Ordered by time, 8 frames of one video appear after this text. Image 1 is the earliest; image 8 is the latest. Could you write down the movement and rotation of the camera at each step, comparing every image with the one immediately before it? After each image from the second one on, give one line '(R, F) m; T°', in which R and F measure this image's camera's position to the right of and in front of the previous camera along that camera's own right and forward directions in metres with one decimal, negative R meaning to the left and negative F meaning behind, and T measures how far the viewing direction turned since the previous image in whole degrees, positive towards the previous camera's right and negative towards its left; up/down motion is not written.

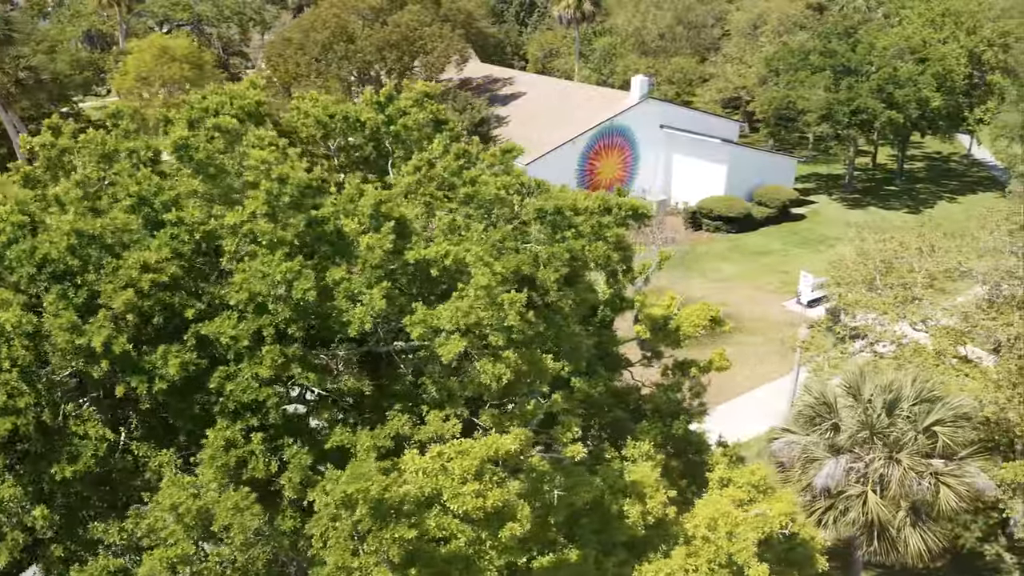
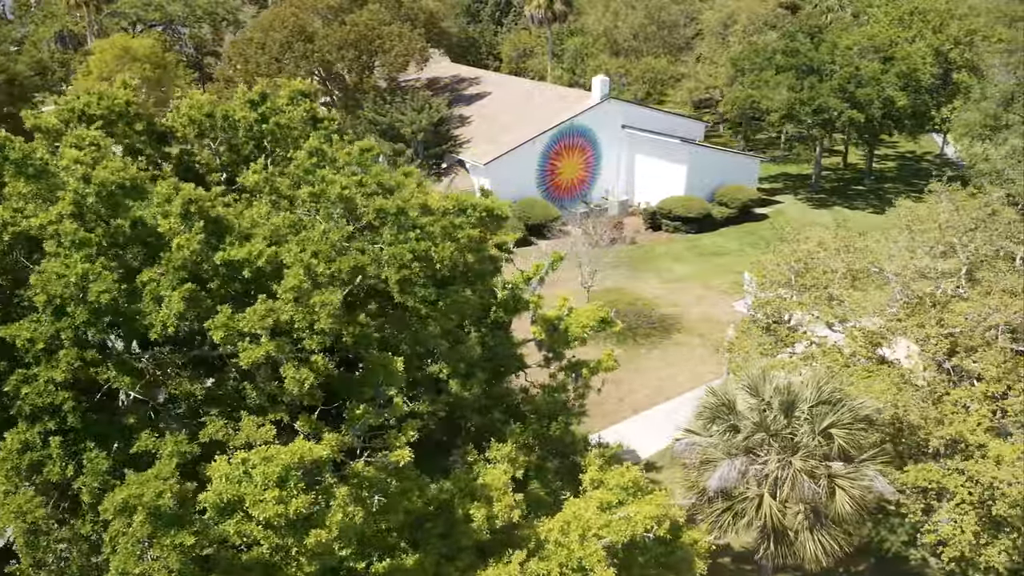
(+1.6, +0.1) m; 0°
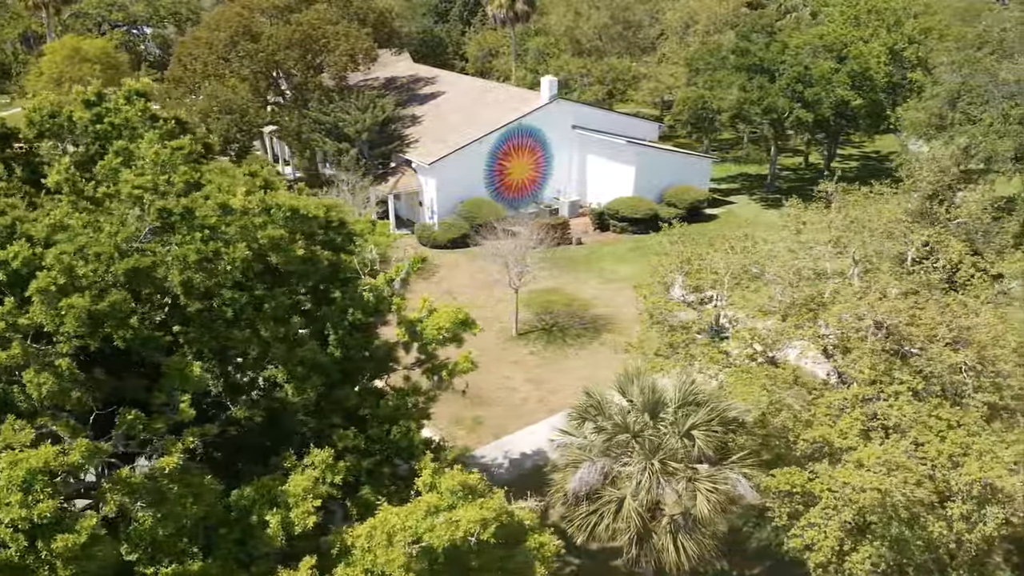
(+2.1, +0.1) m; 0°
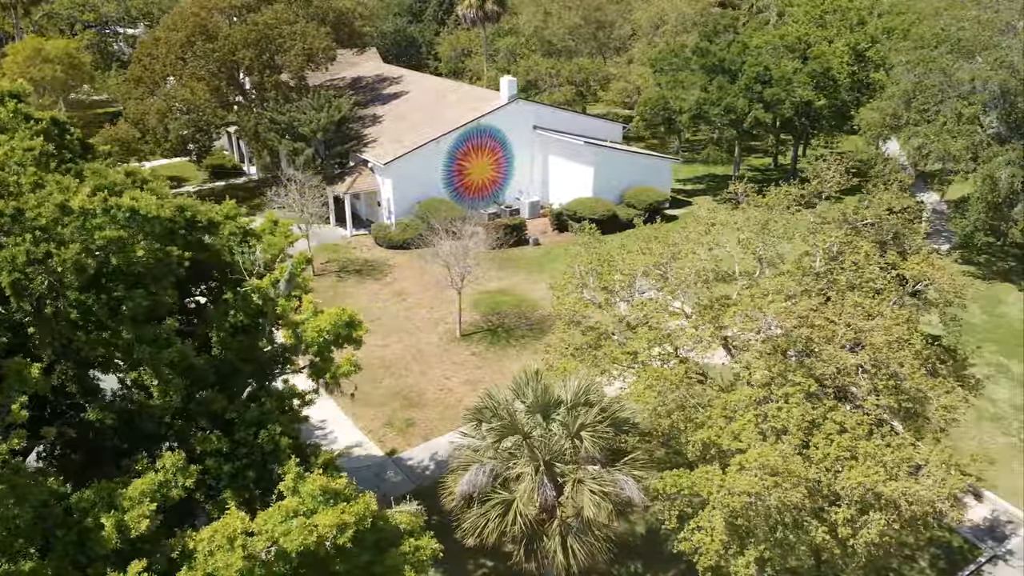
(+1.6, +0.1) m; 0°
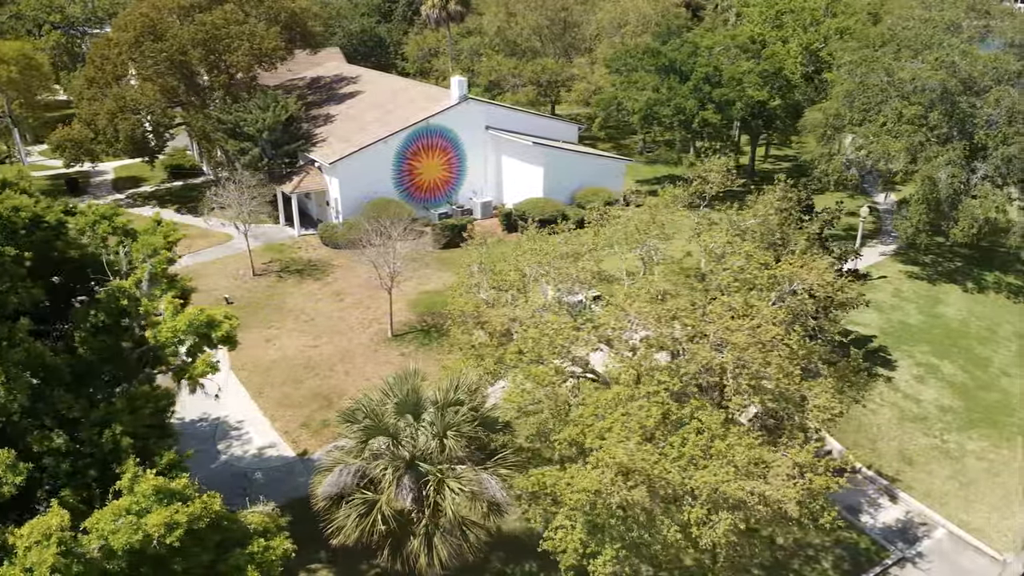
(+2.0, 0.0) m; 0°
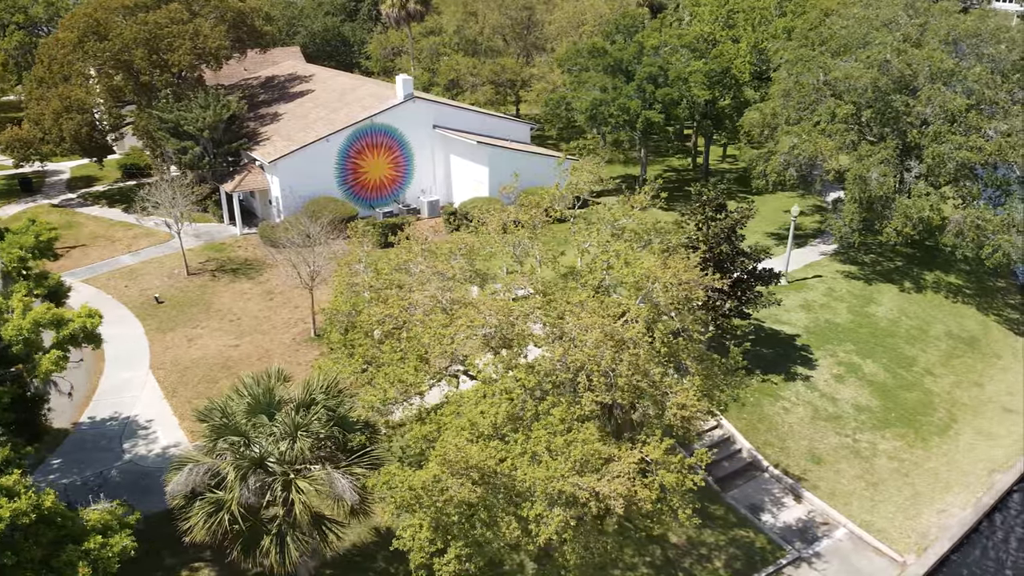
(+2.1, 0.0) m; 0°
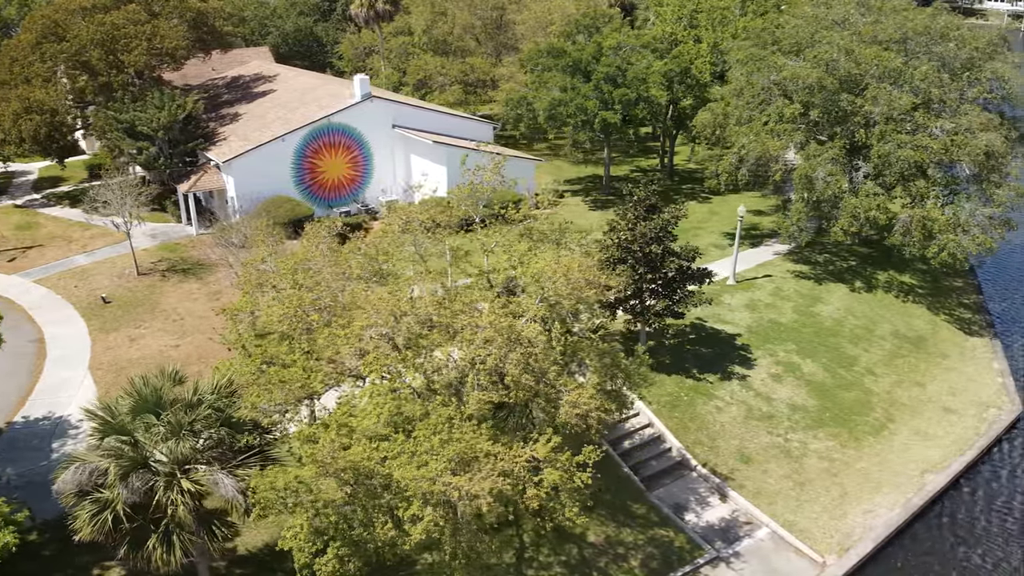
(+1.7, 0.0) m; 0°
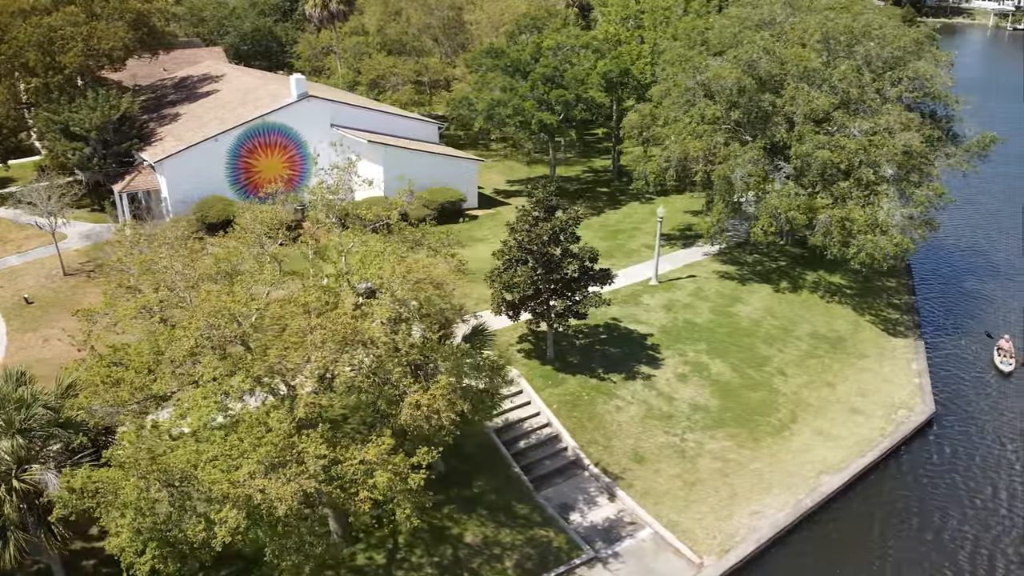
(+2.5, -0.1) m; 0°
